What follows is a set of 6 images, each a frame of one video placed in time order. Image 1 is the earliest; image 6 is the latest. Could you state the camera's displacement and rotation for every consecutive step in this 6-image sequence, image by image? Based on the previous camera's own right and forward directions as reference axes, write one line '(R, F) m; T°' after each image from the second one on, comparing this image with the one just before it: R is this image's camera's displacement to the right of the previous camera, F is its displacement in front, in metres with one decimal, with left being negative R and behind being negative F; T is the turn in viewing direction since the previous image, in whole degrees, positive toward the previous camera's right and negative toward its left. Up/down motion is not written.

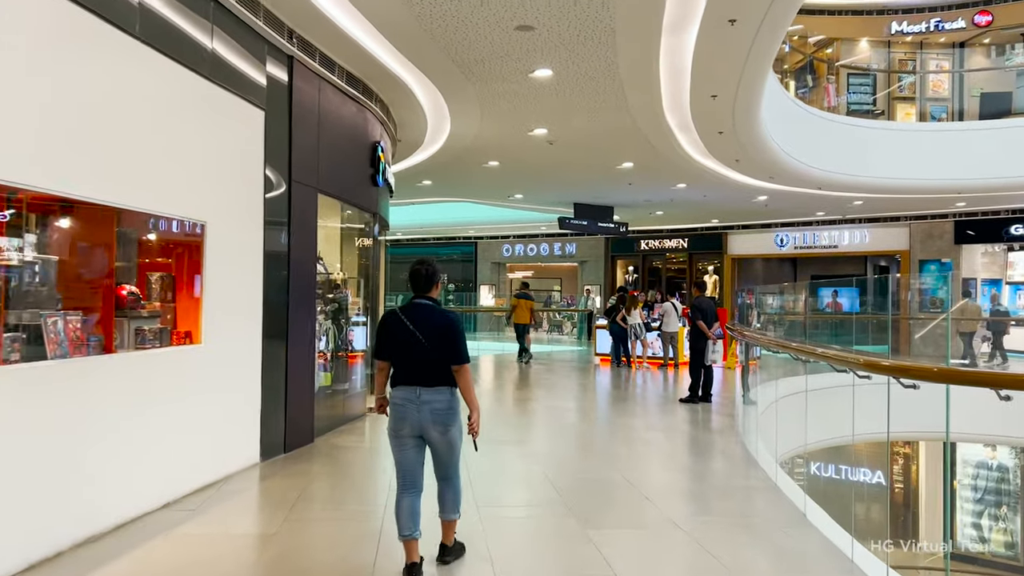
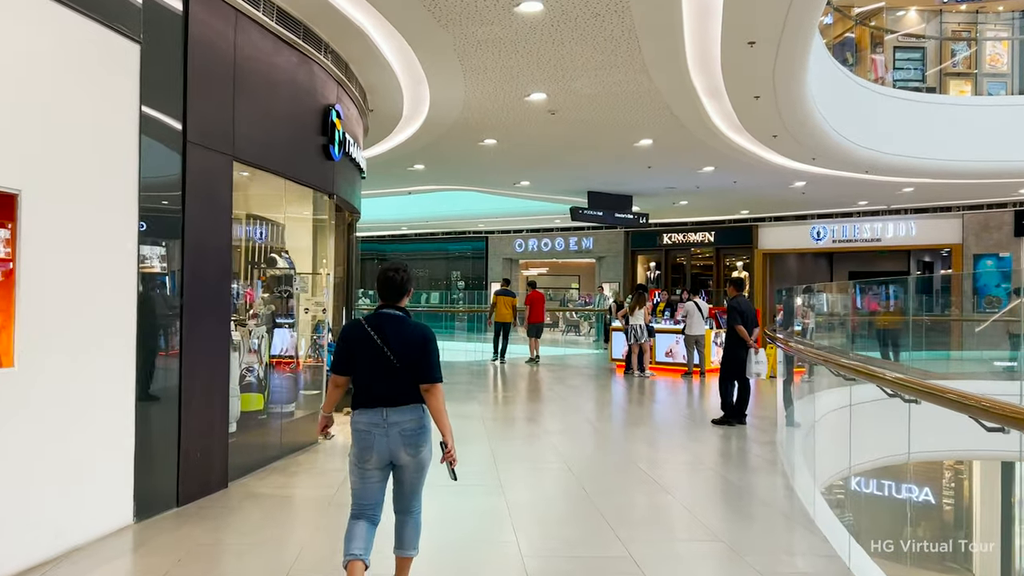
(+0.2, +1.3) m; -2°
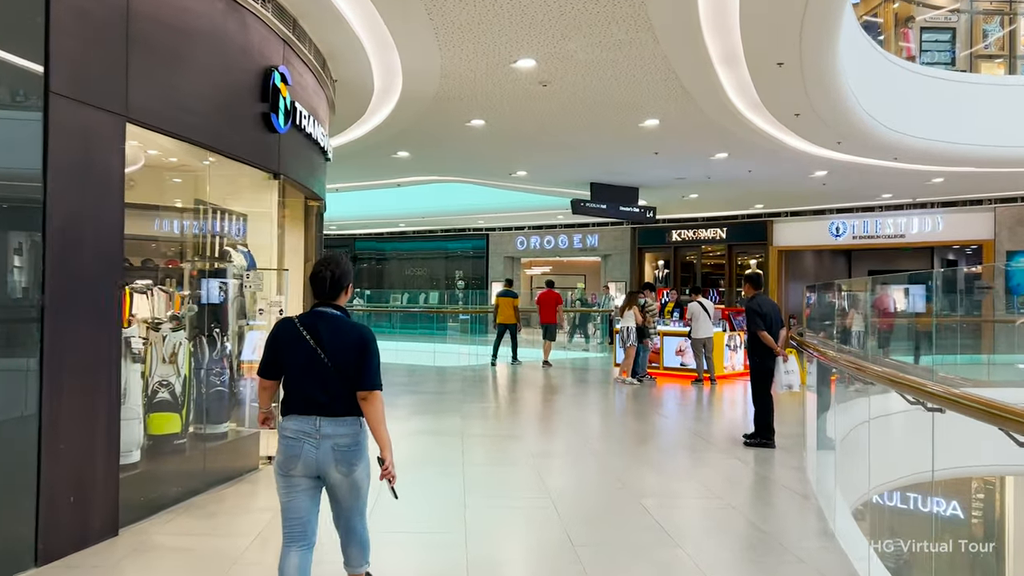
(+0.2, +0.9) m; -1°
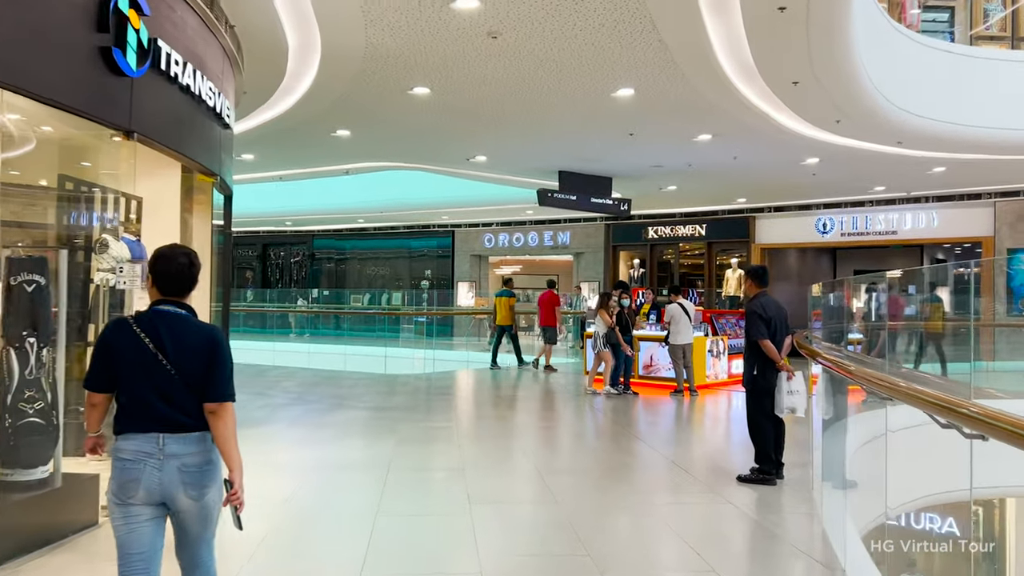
(+0.2, +1.1) m; +2°
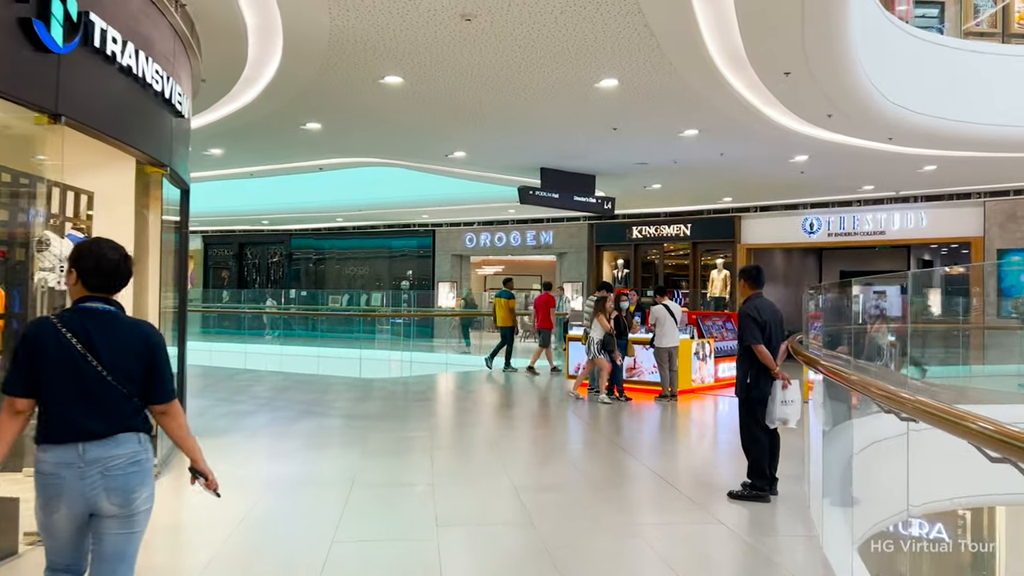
(+0.1, +0.3) m; +1°
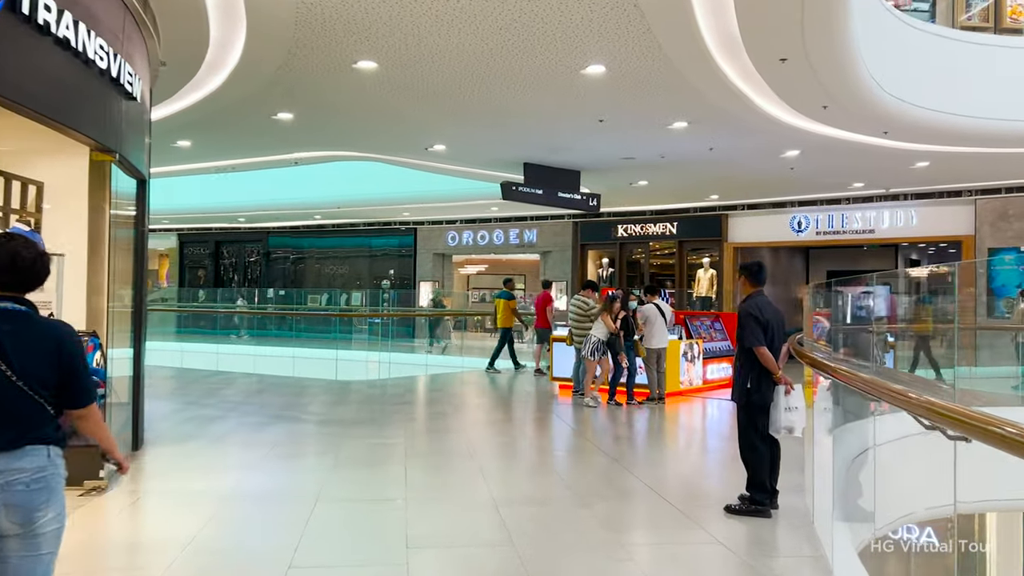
(0.0, +0.3) m; +1°
